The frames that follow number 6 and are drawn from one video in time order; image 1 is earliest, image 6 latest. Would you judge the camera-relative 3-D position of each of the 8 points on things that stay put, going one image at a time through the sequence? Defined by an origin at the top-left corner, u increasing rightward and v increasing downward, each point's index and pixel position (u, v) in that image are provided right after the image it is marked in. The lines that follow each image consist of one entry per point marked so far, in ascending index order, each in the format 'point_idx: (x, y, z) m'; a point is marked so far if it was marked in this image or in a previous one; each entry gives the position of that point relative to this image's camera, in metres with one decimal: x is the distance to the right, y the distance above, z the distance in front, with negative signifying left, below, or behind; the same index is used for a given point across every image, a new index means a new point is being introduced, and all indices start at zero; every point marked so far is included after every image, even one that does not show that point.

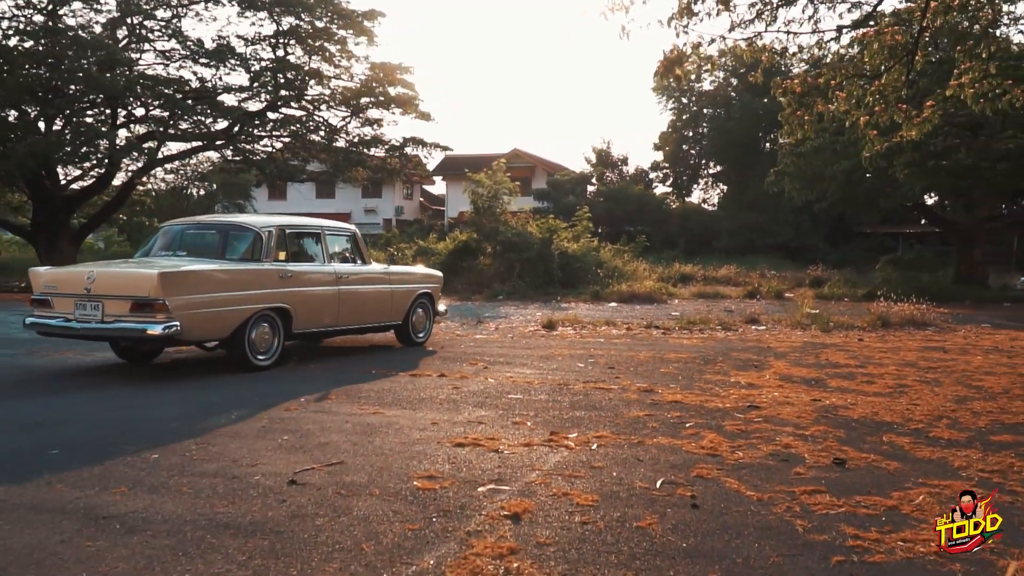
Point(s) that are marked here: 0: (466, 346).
0: (-0.5, -0.7, +12.1) m
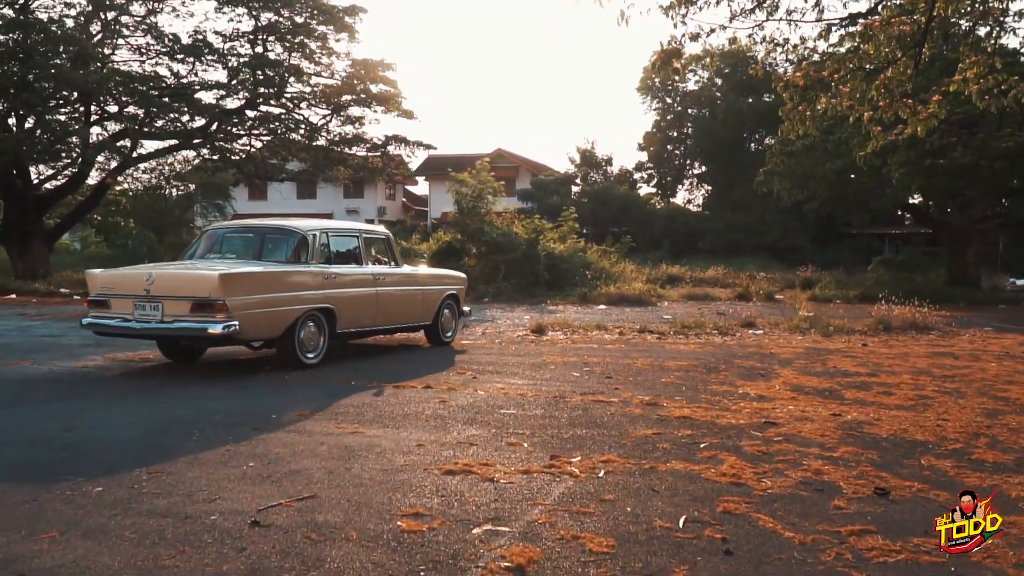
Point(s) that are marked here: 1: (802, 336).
0: (-0.6, -0.8, +11.5) m
1: (+4.2, -0.7, +14.0) m
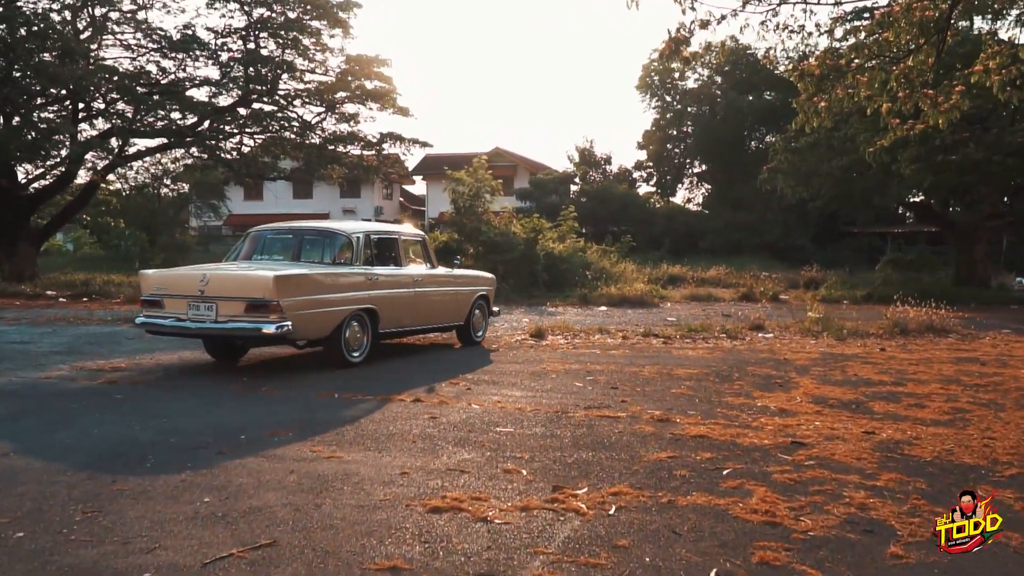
0: (-0.7, -0.8, +10.8) m
1: (+4.1, -0.7, +13.4) m
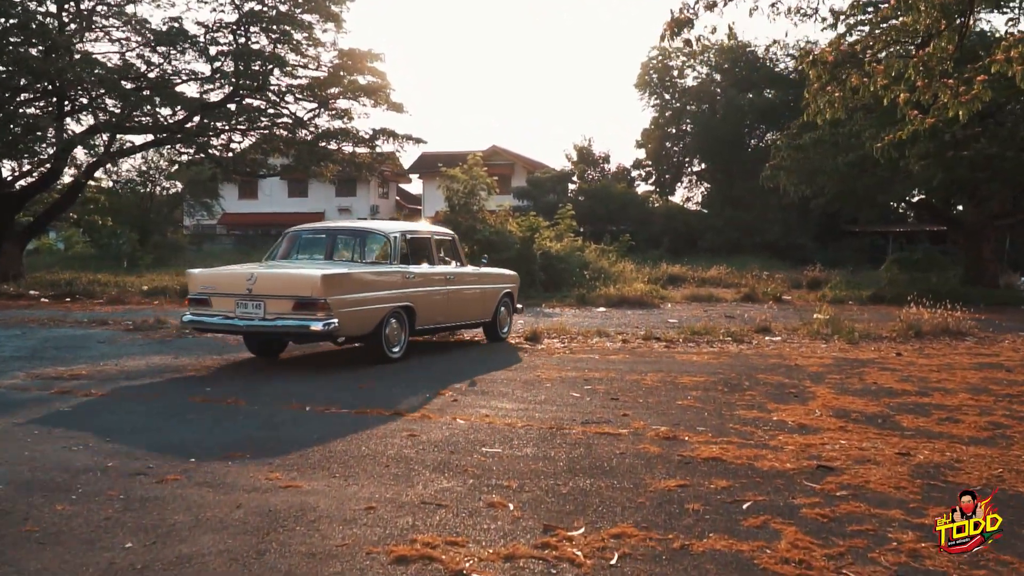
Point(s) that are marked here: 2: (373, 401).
0: (-0.7, -0.8, +10.0) m
1: (+4.0, -0.7, +12.6) m
2: (-1.0, -0.9, +7.5) m
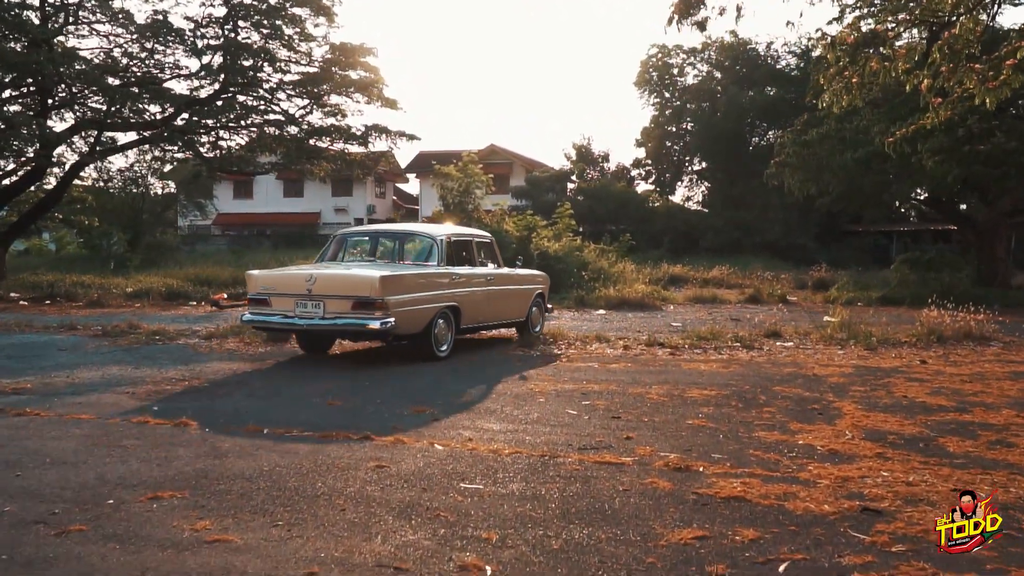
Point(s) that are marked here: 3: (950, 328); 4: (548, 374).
0: (-0.8, -0.8, +9.2) m
1: (+4.0, -0.7, +11.8) m
2: (-1.1, -0.9, +6.7) m
3: (+5.7, -0.5, +12.8) m
4: (+0.3, -0.8, +9.2) m
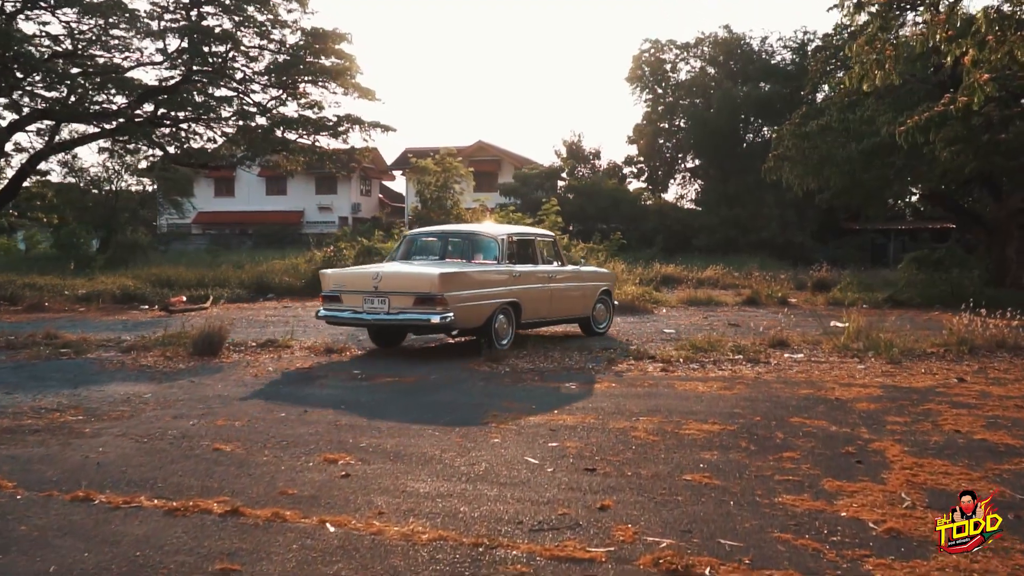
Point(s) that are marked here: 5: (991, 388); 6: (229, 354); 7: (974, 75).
0: (-1.2, -0.9, +7.5) m
1: (+3.6, -0.8, +10.1) m
2: (-1.4, -0.9, +5.0) m
3: (+5.4, -0.6, +11.2) m
4: (0.0, -0.9, +7.5) m
5: (+4.0, -0.9, +8.0) m
6: (-3.1, -0.7, +10.8) m
7: (+4.5, +2.1, +9.7) m
